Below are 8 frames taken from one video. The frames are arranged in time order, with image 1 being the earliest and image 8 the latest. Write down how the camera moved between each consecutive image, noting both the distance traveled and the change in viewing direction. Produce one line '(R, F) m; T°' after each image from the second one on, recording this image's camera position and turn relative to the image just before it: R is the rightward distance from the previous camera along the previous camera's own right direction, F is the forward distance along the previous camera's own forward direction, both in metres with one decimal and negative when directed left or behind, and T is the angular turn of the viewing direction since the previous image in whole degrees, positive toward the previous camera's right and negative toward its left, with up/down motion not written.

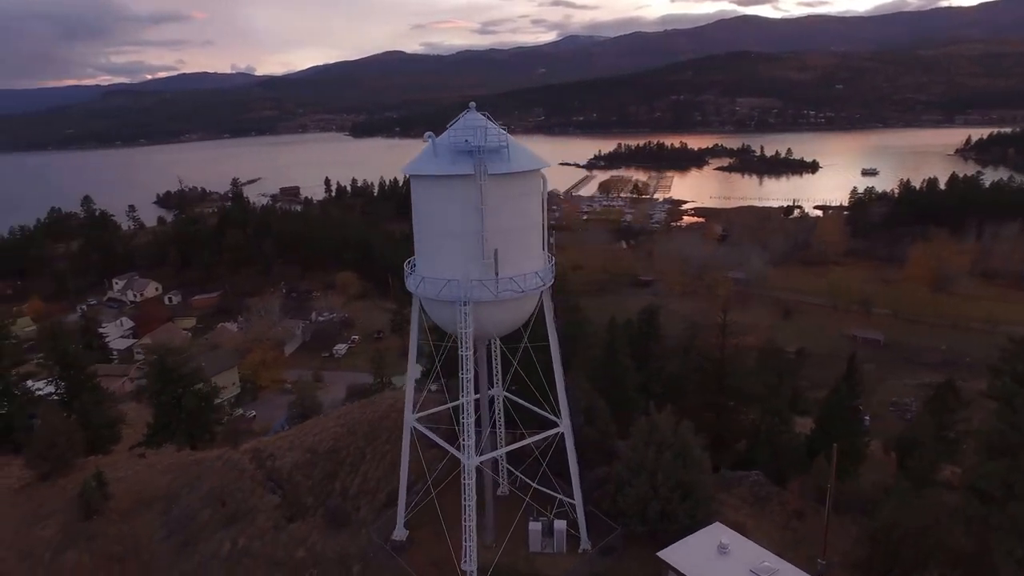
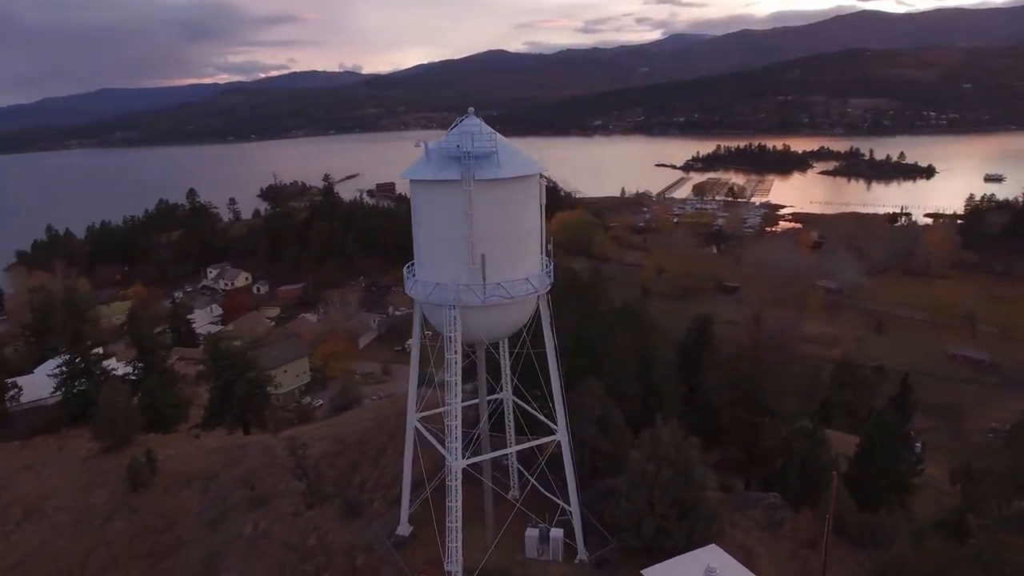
(+2.1, +0.1) m; -8°
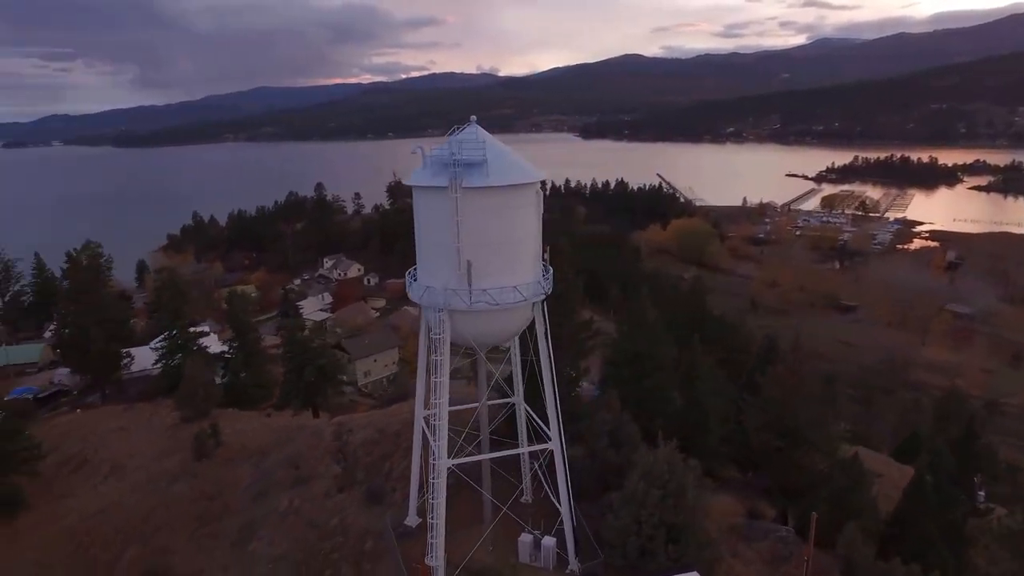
(+2.9, 0.0) m; -11°
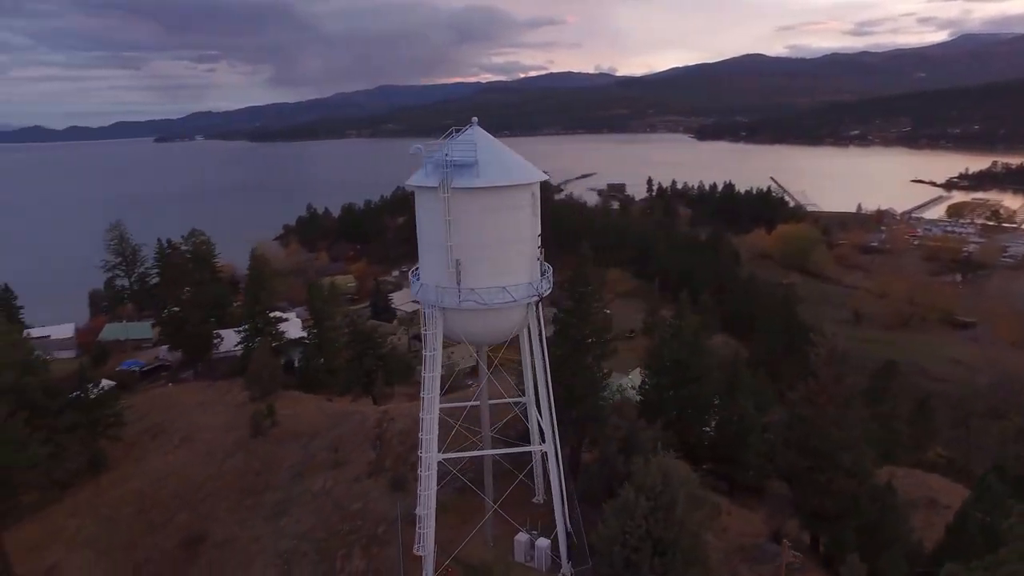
(+2.6, 0.0) m; -10°
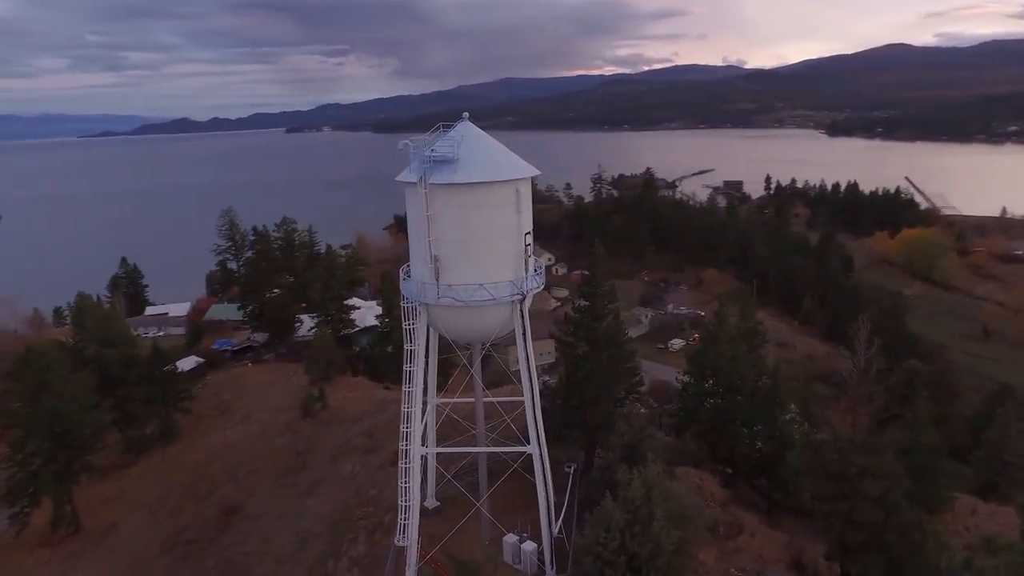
(+2.9, +0.5) m; -10°
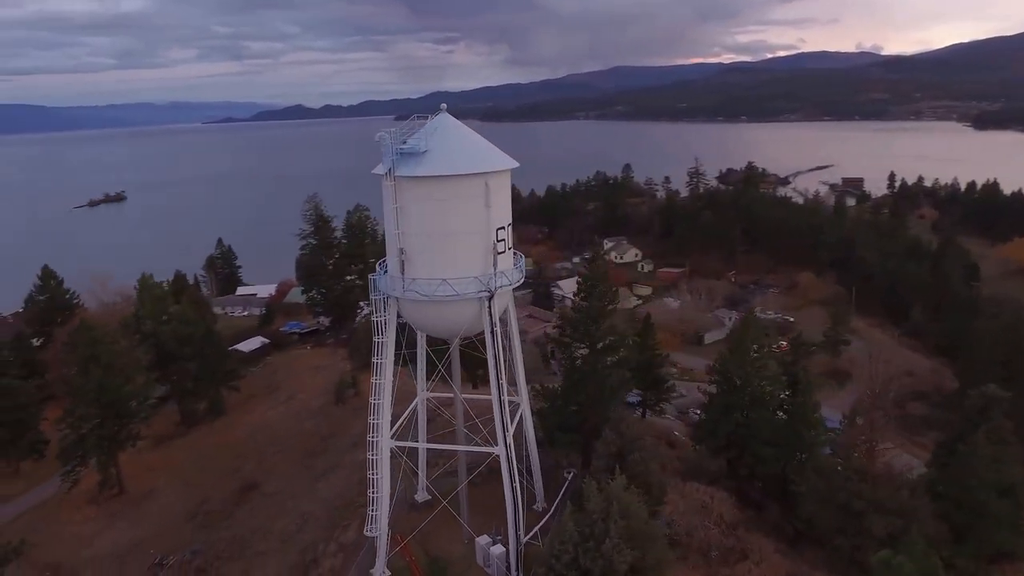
(+2.9, +0.8) m; -10°
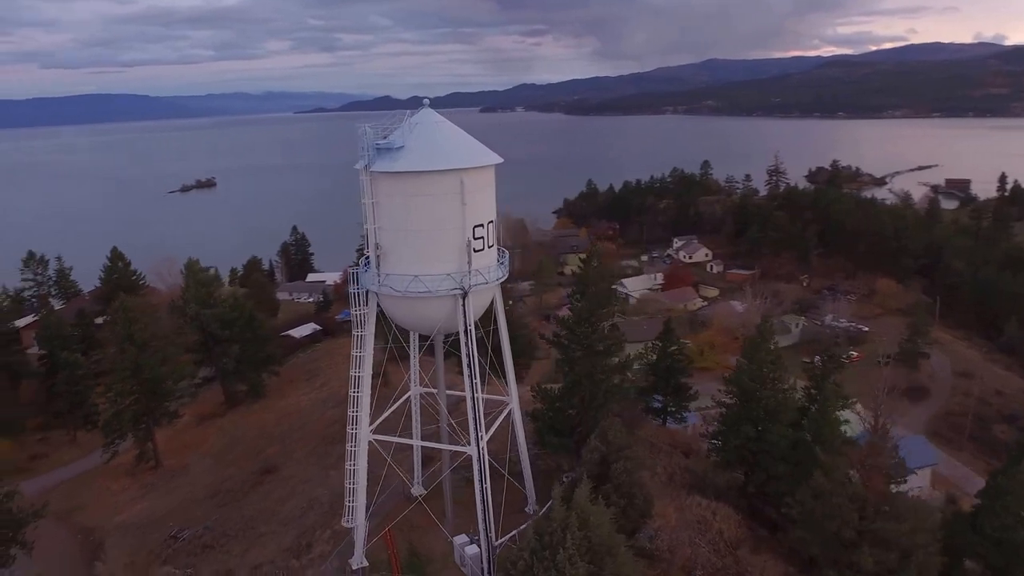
(+2.2, +0.4) m; -8°
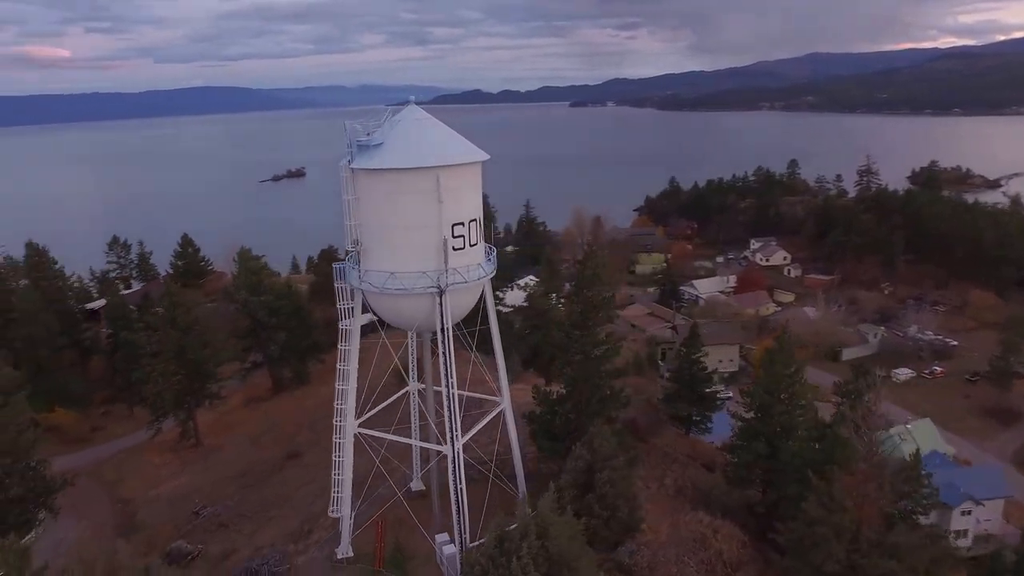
(+2.3, +0.4) m; -8°
